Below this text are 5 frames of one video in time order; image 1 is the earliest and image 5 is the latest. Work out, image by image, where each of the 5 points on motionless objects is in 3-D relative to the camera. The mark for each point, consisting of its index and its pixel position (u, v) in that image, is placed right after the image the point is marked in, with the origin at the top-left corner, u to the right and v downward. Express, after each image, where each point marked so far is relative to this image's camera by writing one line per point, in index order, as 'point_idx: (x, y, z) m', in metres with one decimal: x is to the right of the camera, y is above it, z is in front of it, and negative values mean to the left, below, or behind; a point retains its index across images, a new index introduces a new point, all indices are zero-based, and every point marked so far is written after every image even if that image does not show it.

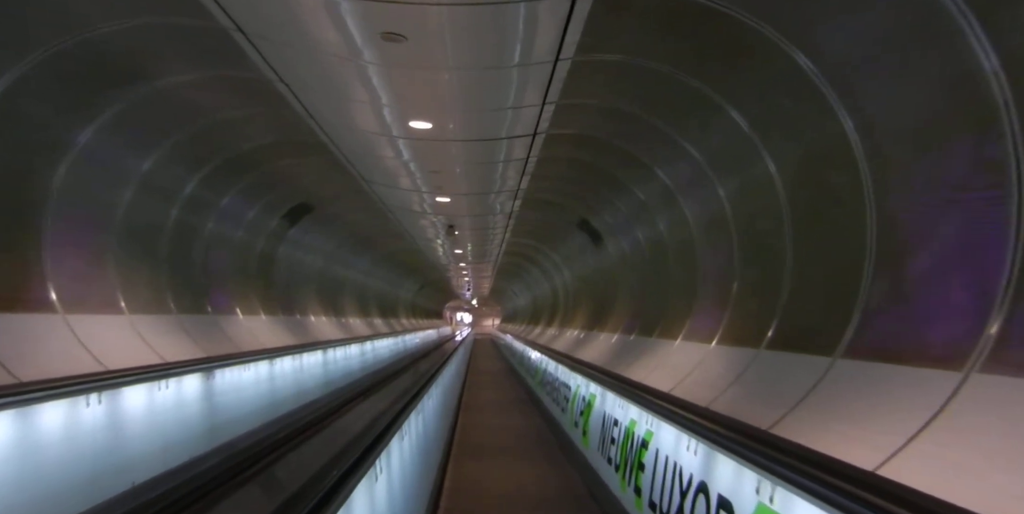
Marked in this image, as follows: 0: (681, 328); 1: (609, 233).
0: (+2.2, -0.9, +6.4) m
1: (+1.9, +0.5, +9.5) m
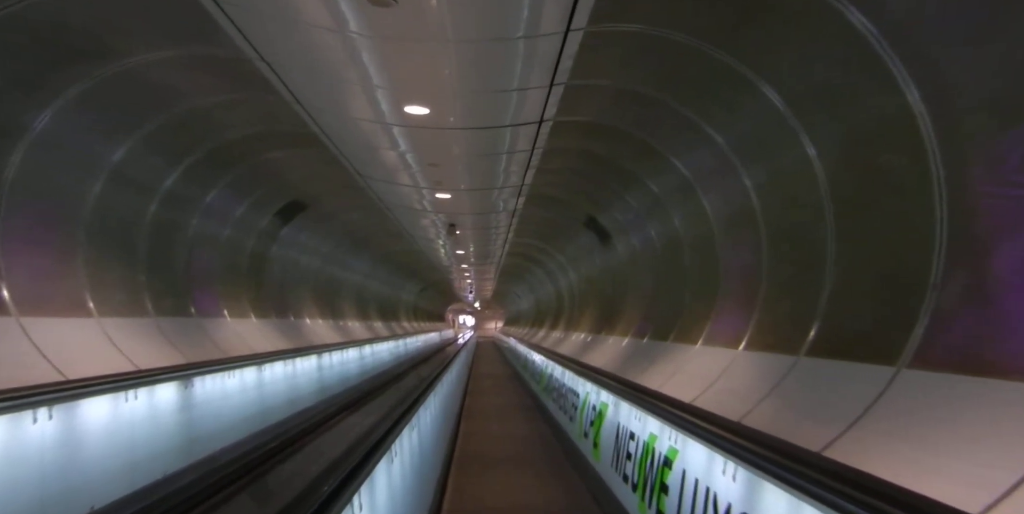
0: (+2.3, -0.9, +5.9) m
1: (+2.0, +0.5, +9.1) m
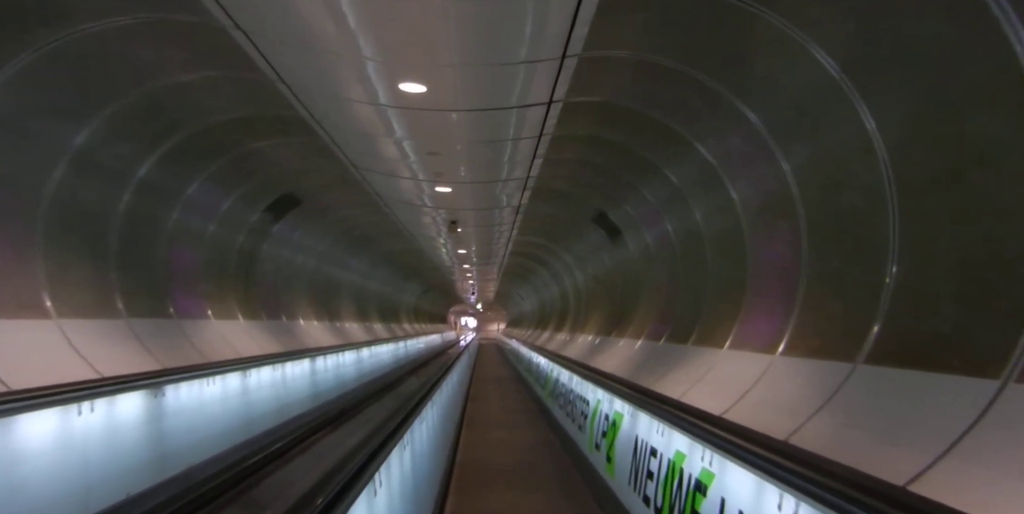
0: (+2.4, -0.9, +5.3) m
1: (+2.1, +0.5, +8.5) m
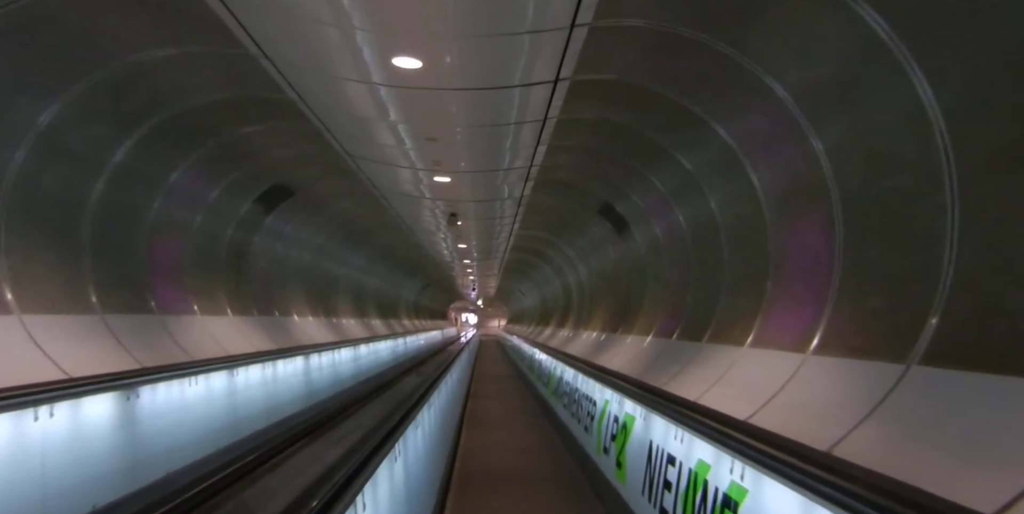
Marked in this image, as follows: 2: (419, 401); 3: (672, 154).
0: (+2.4, -0.8, +4.9) m
1: (+2.1, +0.6, +8.1) m
2: (-1.0, -1.5, +5.1) m
3: (+1.9, +1.2, +5.8) m
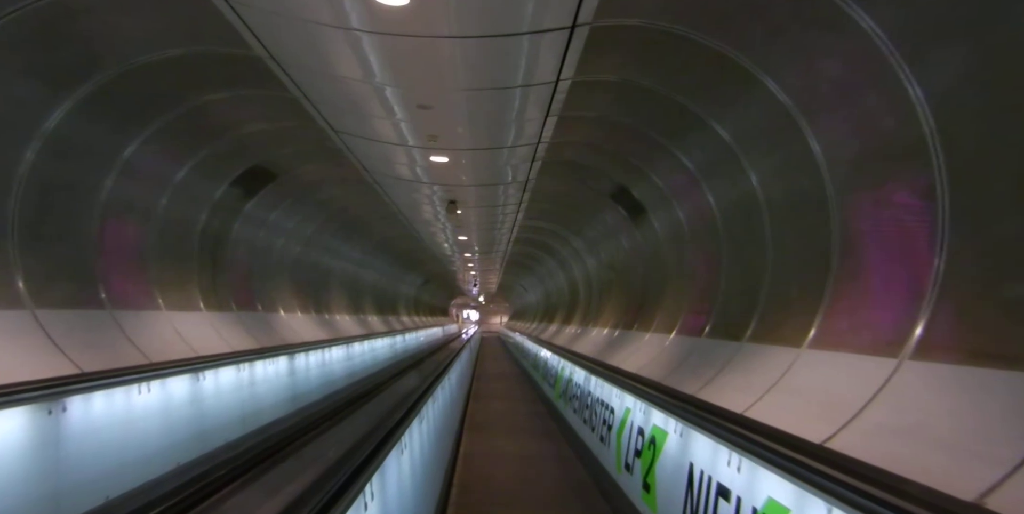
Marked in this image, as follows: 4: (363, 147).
0: (+2.5, -0.6, +4.1) m
1: (+2.2, +0.8, +7.3) m
2: (-0.9, -1.3, +4.3) m
3: (+2.0, +1.4, +5.0) m
4: (-2.1, +1.6, +7.0) m
